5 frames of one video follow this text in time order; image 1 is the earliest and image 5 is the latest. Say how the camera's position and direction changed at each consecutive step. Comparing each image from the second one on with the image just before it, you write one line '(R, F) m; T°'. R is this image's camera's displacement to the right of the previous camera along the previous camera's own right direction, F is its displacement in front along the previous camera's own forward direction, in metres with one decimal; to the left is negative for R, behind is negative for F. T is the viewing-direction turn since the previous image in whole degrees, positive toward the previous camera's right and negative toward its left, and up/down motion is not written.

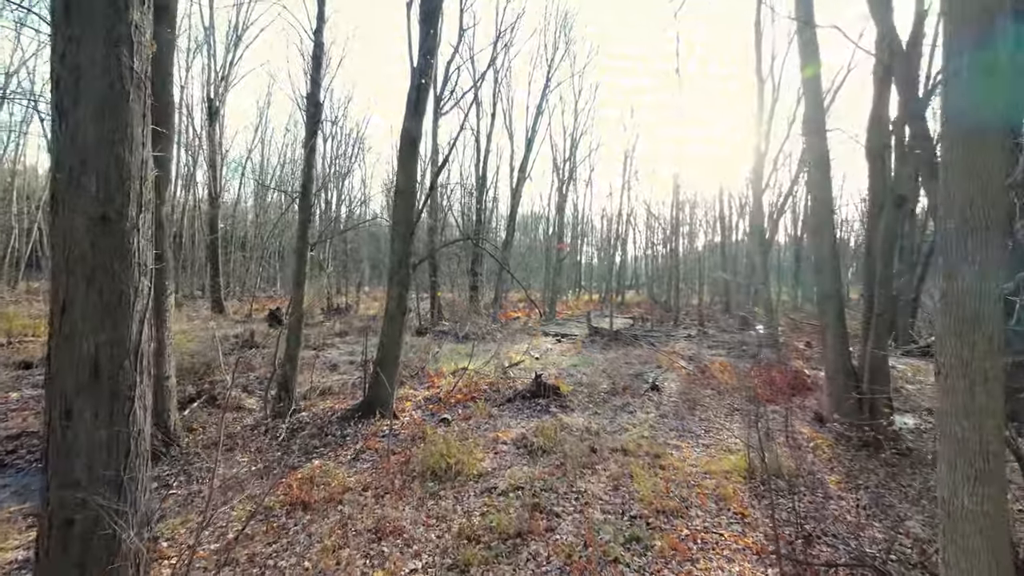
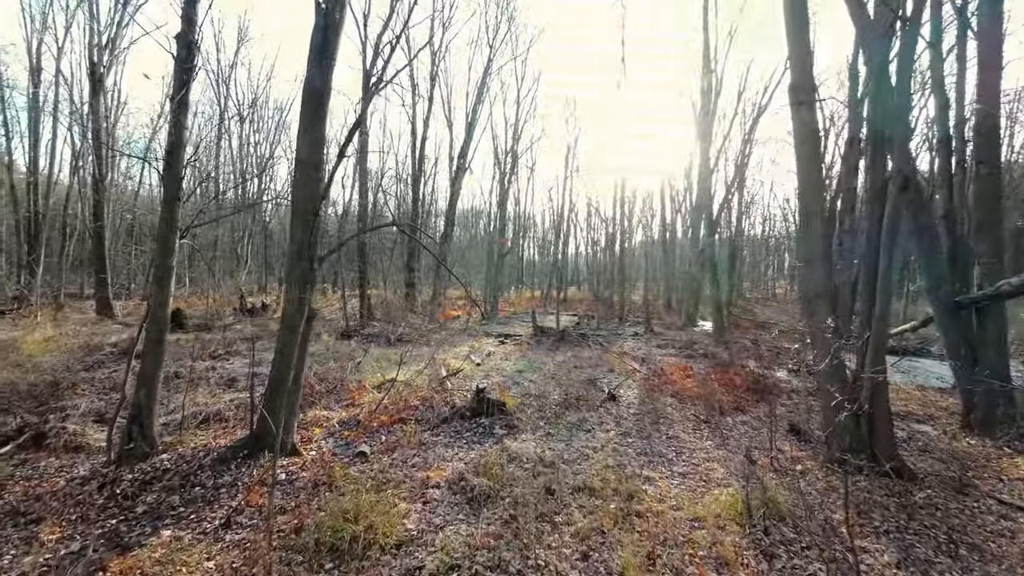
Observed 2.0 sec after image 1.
(+0.1, +1.3) m; +7°
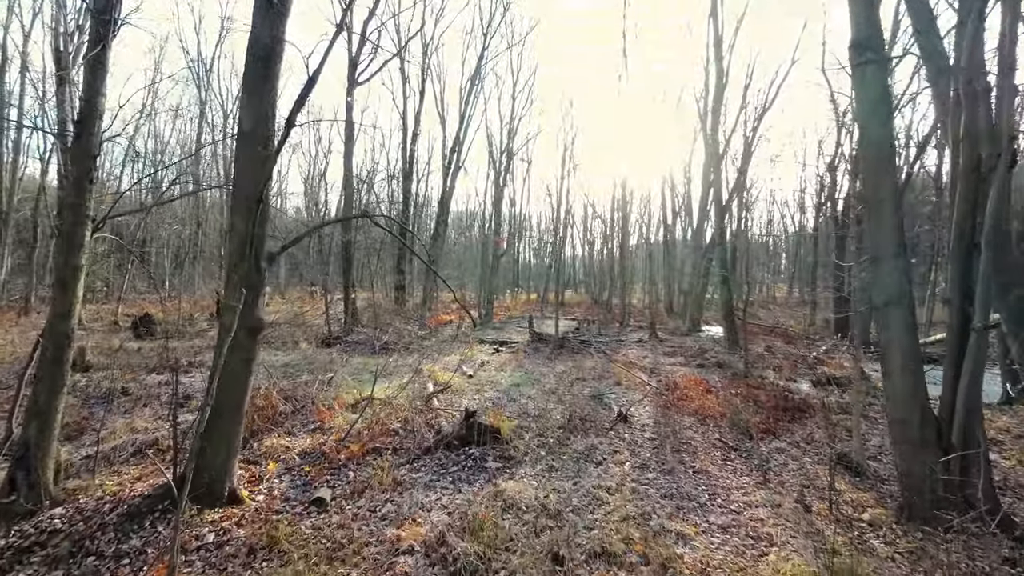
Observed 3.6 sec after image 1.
(0.0, +1.1) m; +1°
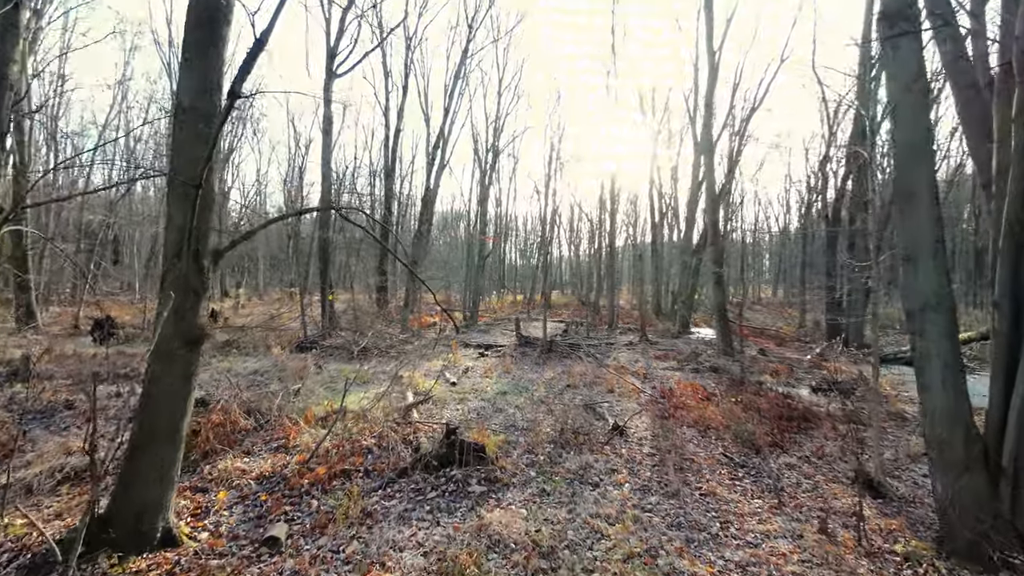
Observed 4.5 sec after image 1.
(0.0, +0.6) m; +2°
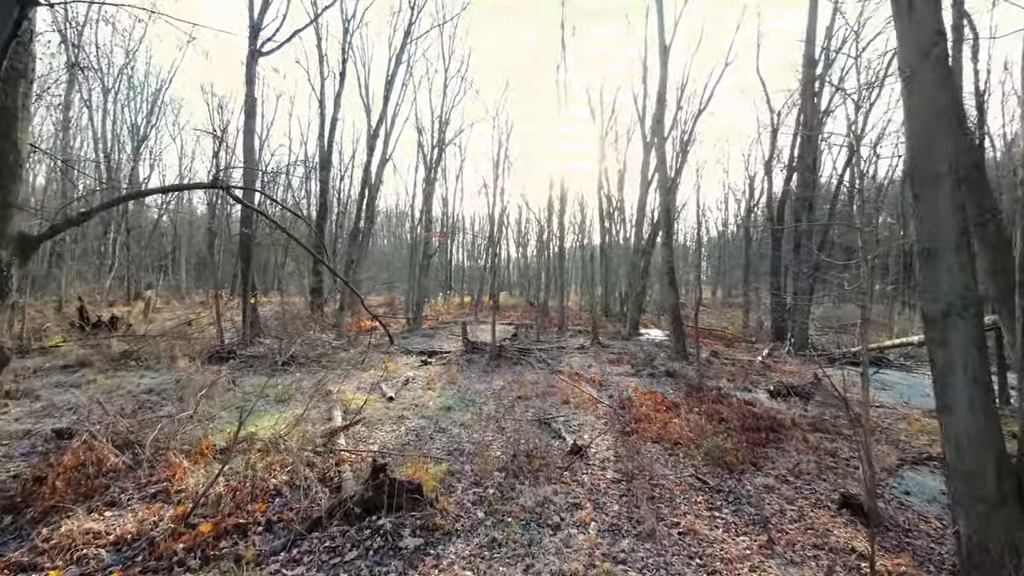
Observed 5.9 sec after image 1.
(0.0, +0.9) m; +6°
